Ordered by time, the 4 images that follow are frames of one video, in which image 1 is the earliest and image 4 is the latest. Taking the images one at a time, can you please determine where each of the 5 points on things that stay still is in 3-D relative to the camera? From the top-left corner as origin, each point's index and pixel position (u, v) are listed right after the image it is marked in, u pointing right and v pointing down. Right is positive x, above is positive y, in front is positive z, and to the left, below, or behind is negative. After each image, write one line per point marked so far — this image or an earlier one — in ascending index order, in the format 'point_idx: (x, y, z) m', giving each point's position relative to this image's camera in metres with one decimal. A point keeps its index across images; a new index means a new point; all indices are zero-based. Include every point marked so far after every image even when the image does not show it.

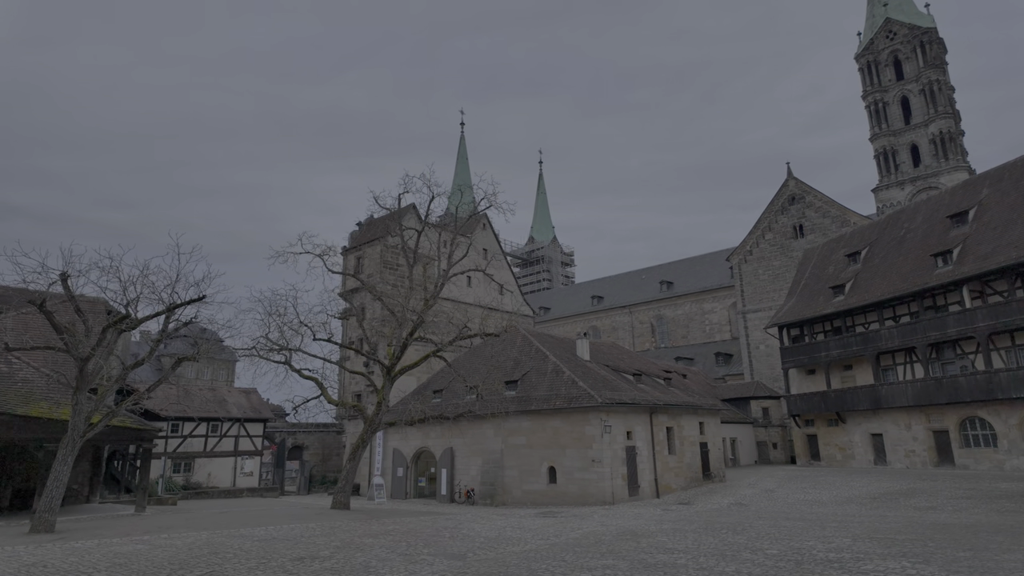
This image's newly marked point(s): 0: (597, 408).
0: (+2.8, -3.9, +19.4) m
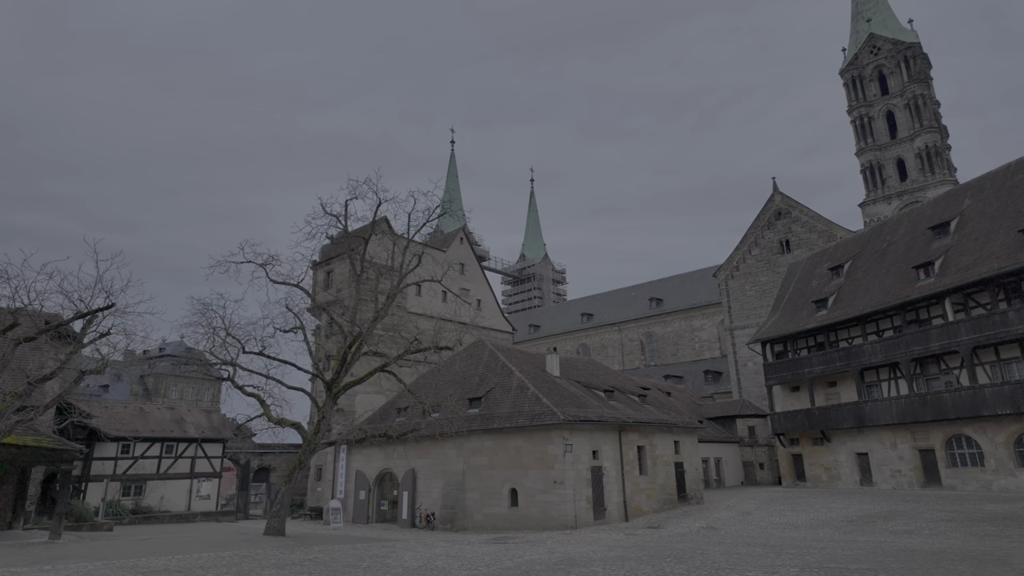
0: (+1.5, -4.3, +18.5) m
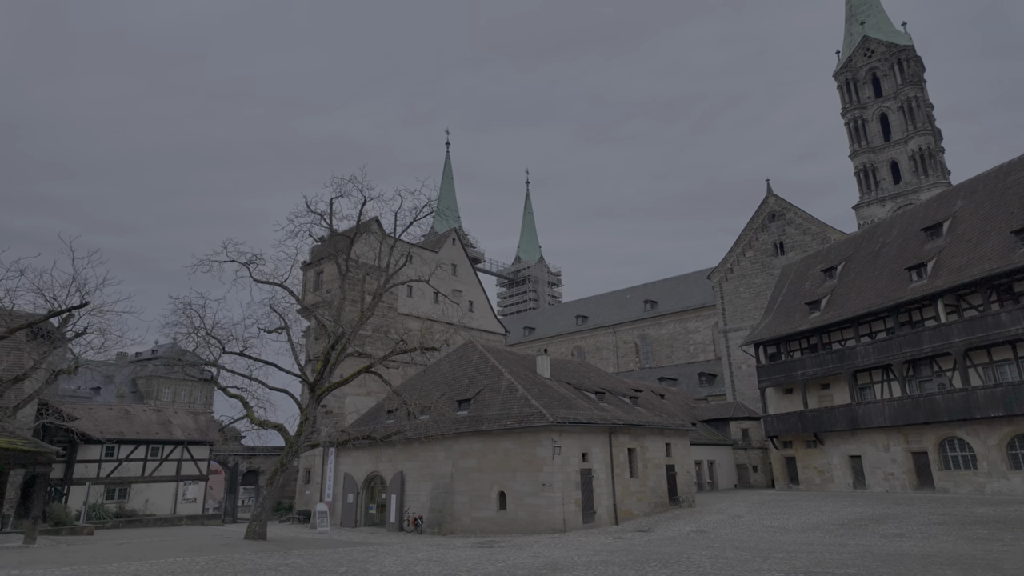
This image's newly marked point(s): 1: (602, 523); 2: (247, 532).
0: (+1.1, -4.3, +18.3) m
1: (+2.9, -7.6, +19.1) m
2: (-6.4, -5.9, +14.2) m
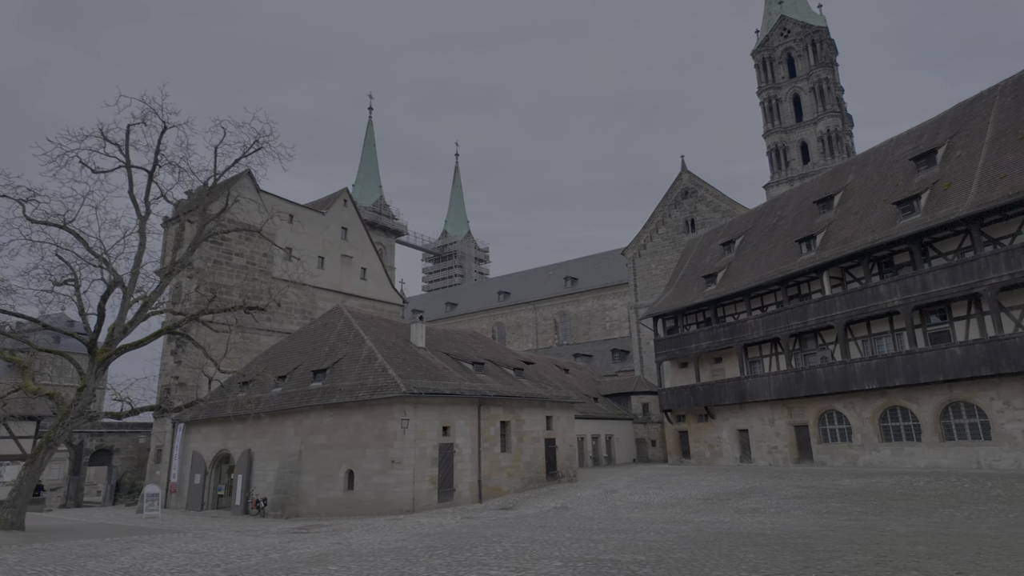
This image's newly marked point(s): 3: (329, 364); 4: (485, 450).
0: (-3.1, -3.1, +16.5) m
1: (-1.5, -6.4, +17.6) m
2: (-10.2, -4.7, +11.8) m
3: (-5.9, -2.4, +19.0) m
4: (-0.8, -5.3, +18.9) m
